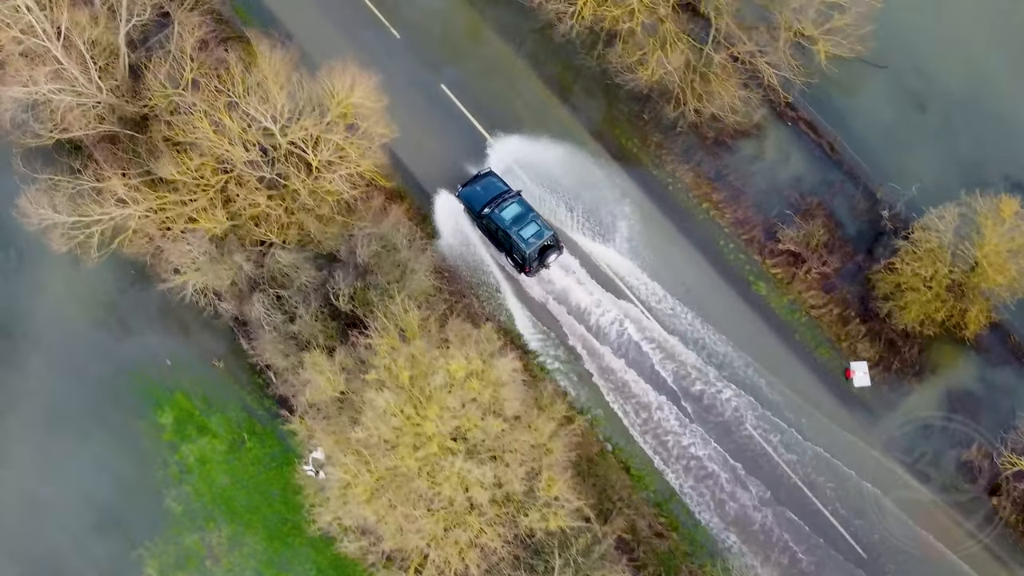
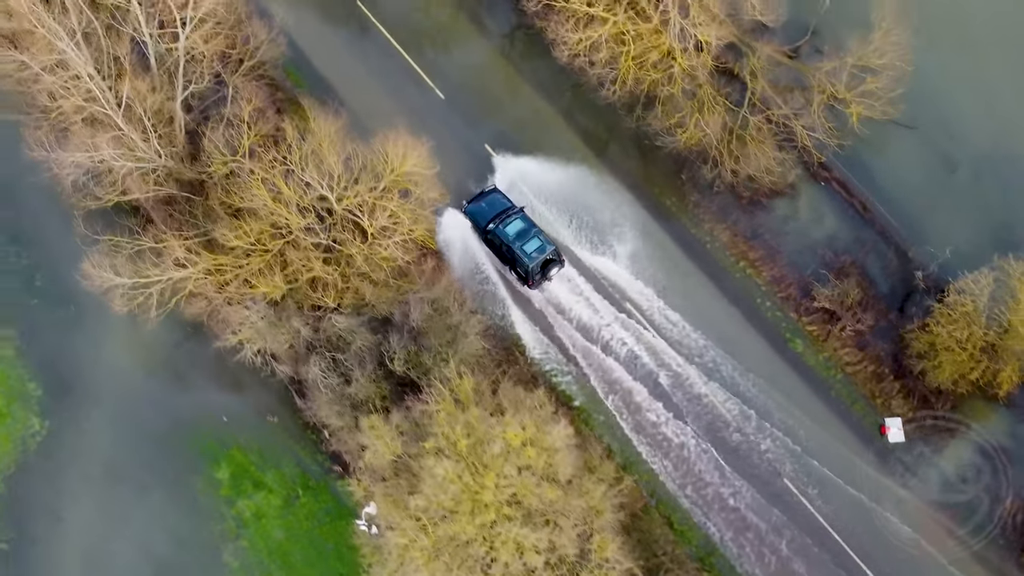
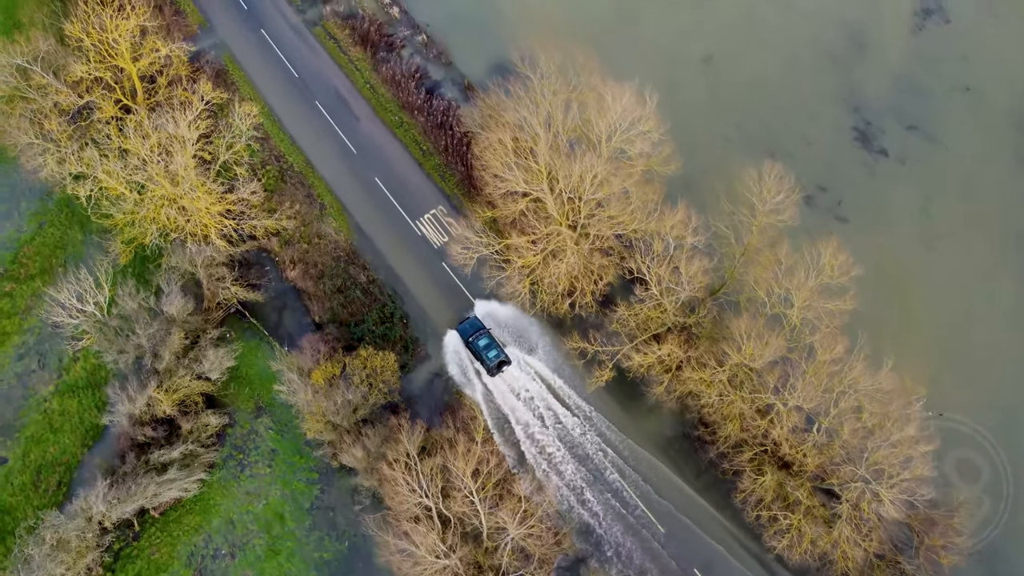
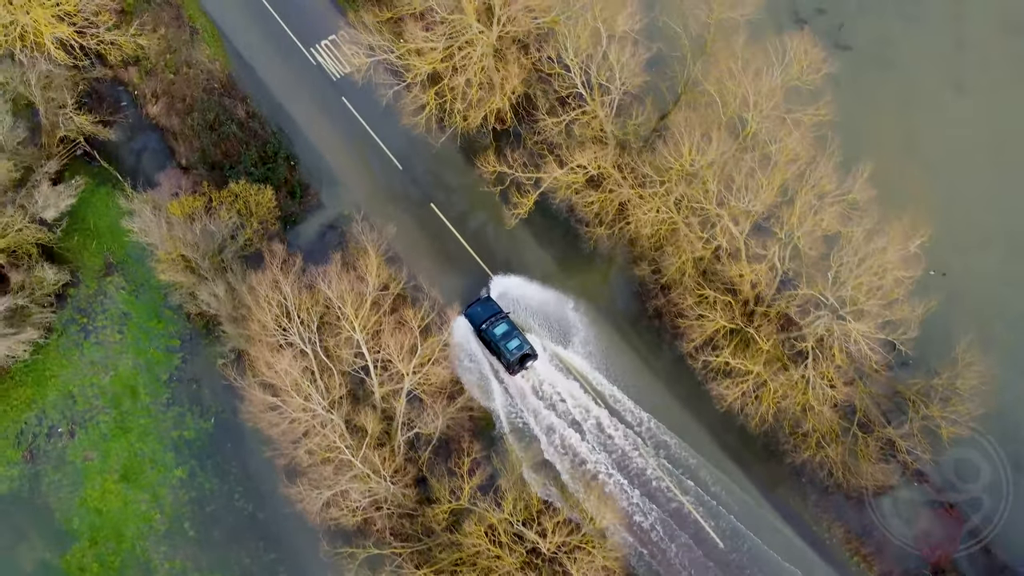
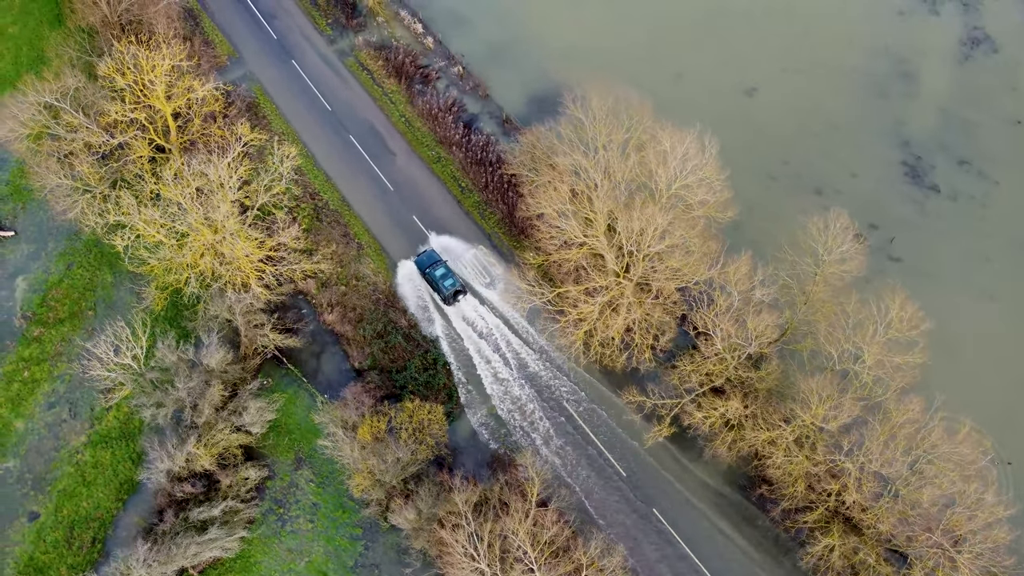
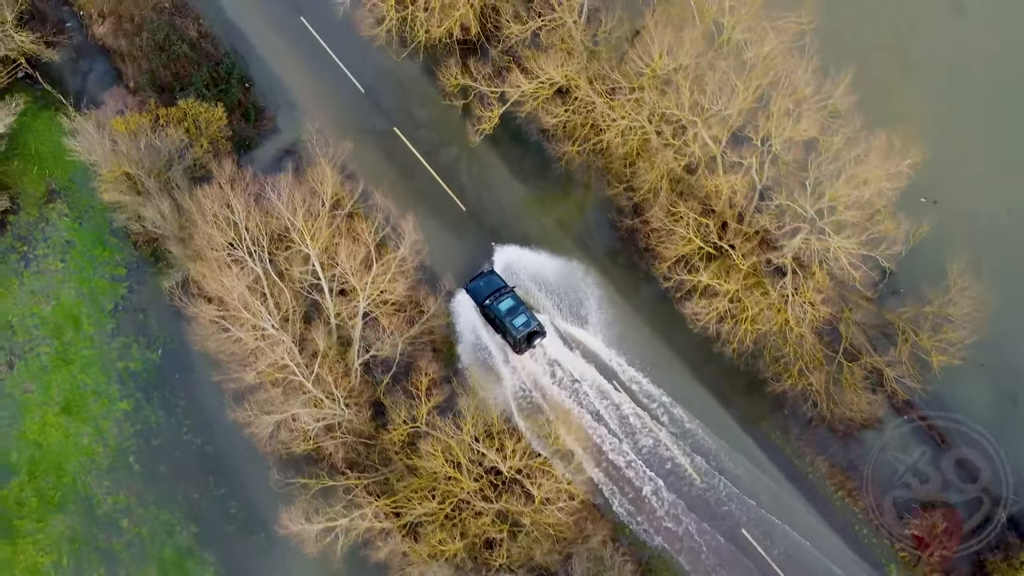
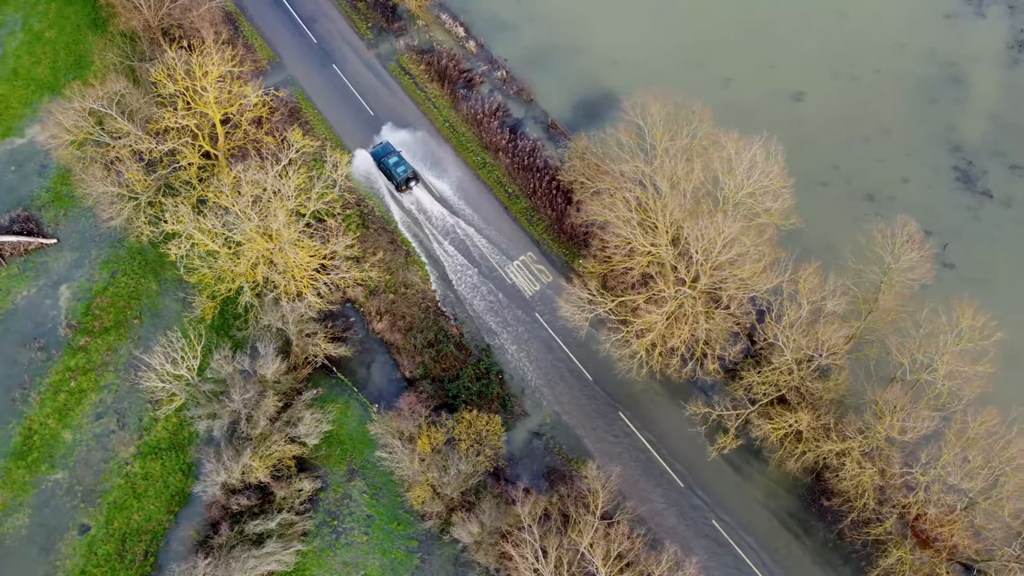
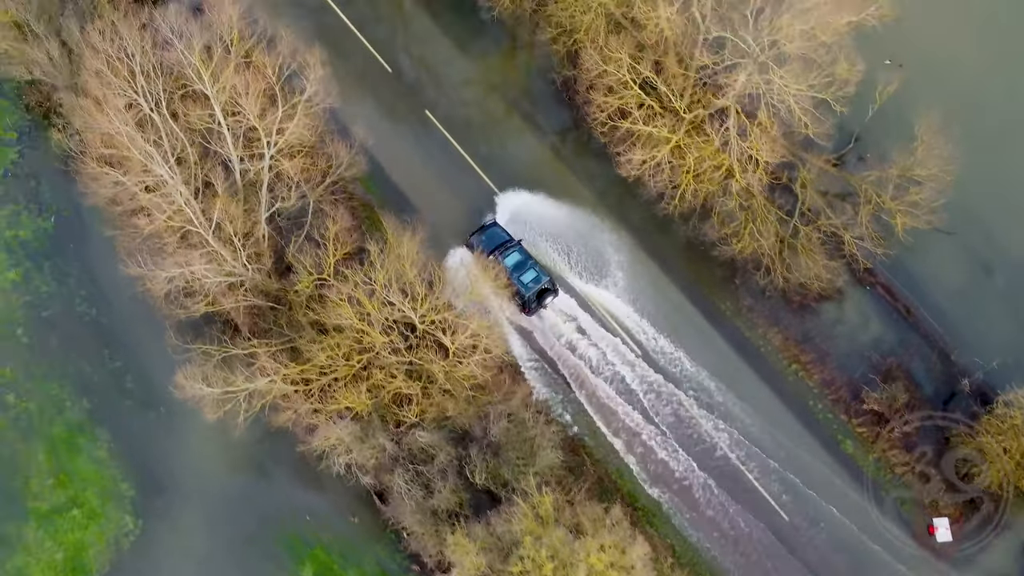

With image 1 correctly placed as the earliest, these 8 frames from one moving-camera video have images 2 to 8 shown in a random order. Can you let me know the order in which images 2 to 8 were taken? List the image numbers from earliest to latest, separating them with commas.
2, 8, 6, 4, 3, 5, 7
